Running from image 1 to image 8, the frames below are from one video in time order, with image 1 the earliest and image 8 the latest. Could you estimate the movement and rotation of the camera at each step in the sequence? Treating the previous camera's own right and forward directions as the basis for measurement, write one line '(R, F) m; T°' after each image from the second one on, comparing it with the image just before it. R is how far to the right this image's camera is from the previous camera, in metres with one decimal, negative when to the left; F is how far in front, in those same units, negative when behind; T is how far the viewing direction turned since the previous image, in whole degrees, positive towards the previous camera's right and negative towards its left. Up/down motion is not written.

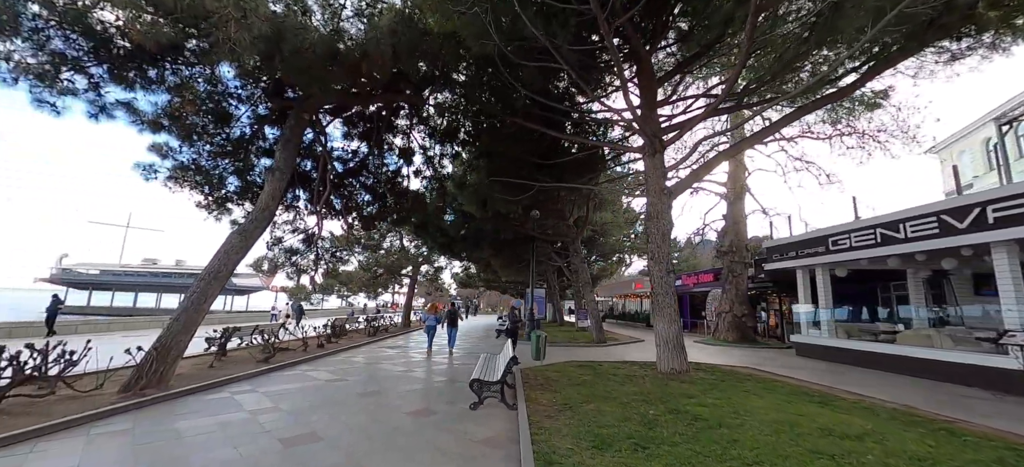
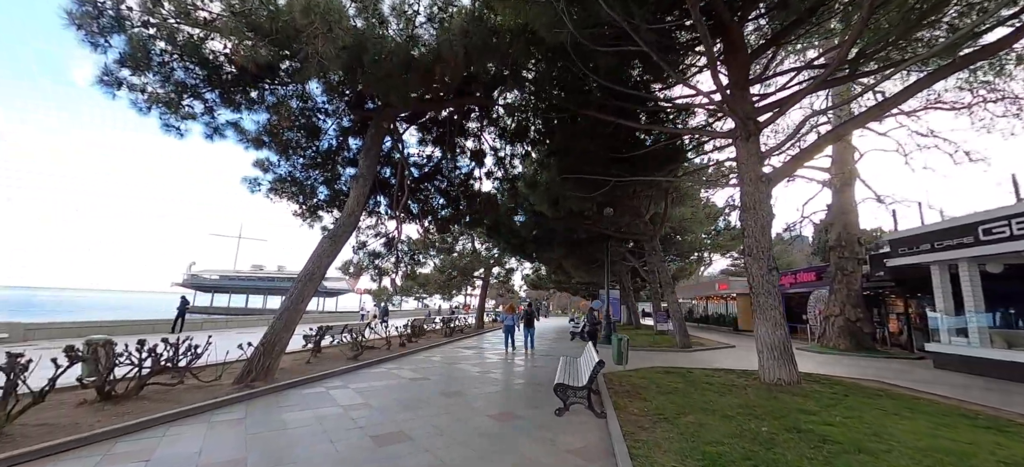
(-0.3, +0.2) m; -10°
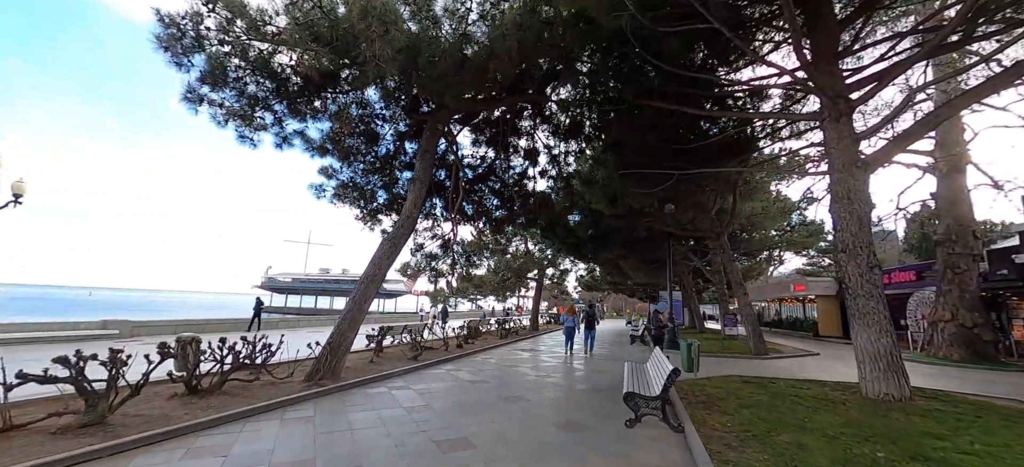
(-0.2, +0.2) m; -7°
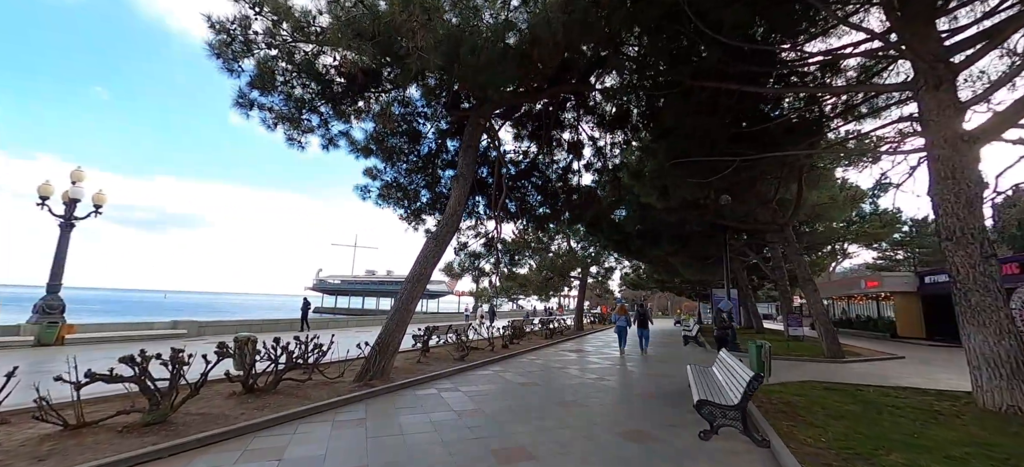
(-0.2, +0.2) m; -5°
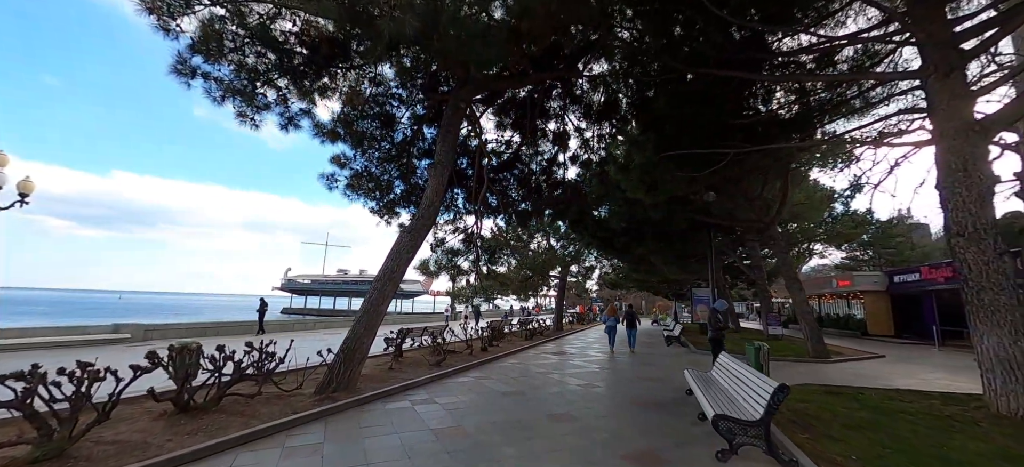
(-0.1, +0.5) m; +4°
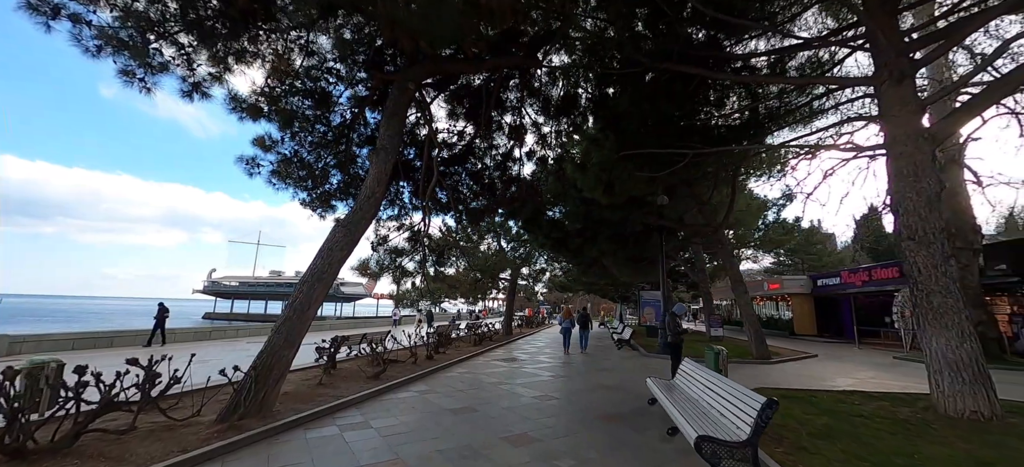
(0.0, +0.5) m; +8°
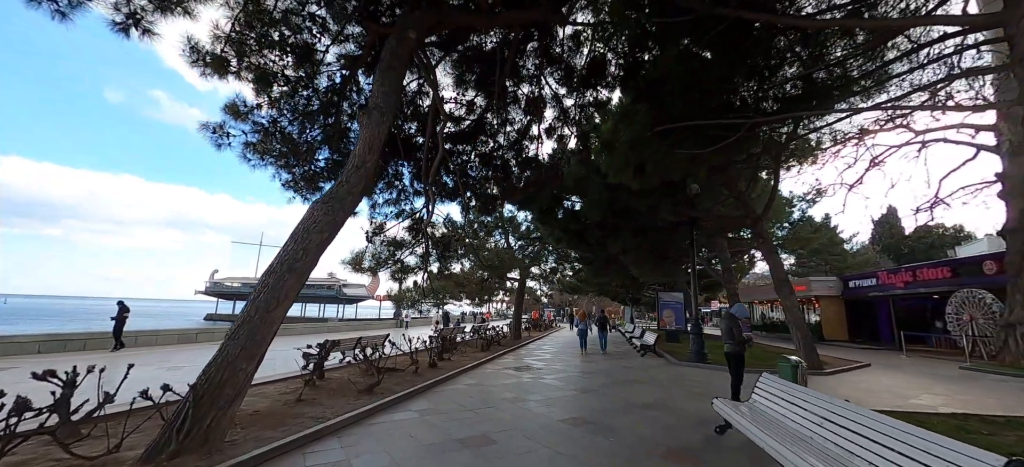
(-0.3, +1.0) m; 0°
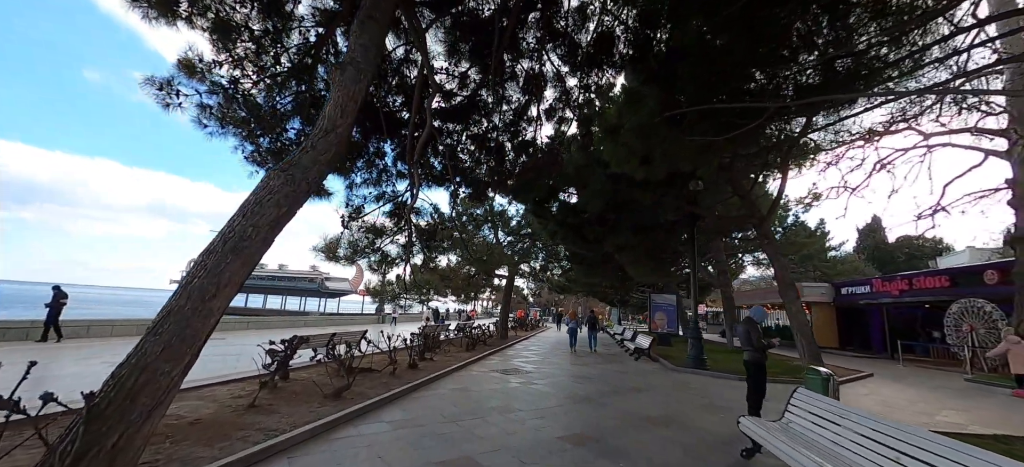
(-0.1, +0.6) m; +2°
